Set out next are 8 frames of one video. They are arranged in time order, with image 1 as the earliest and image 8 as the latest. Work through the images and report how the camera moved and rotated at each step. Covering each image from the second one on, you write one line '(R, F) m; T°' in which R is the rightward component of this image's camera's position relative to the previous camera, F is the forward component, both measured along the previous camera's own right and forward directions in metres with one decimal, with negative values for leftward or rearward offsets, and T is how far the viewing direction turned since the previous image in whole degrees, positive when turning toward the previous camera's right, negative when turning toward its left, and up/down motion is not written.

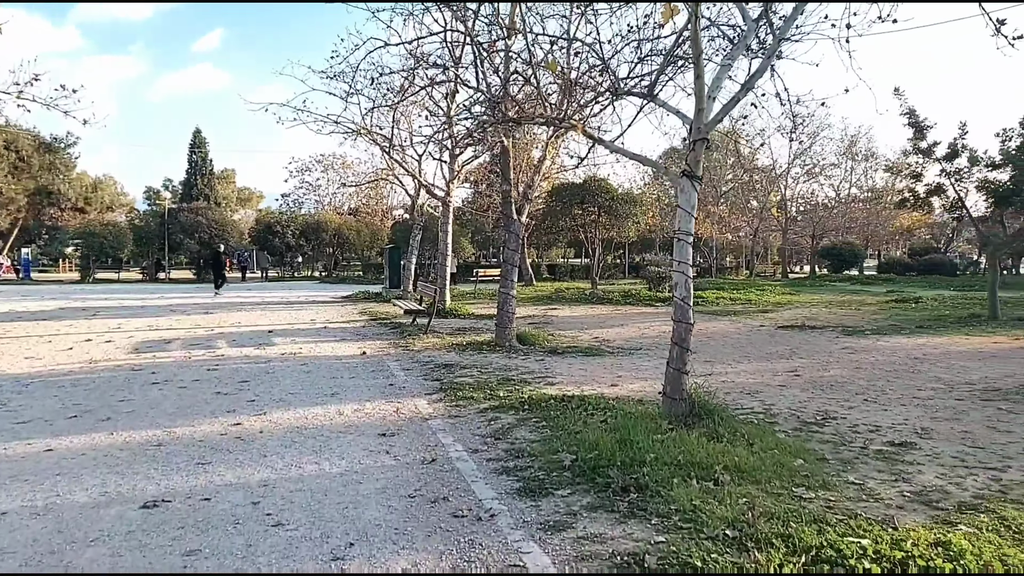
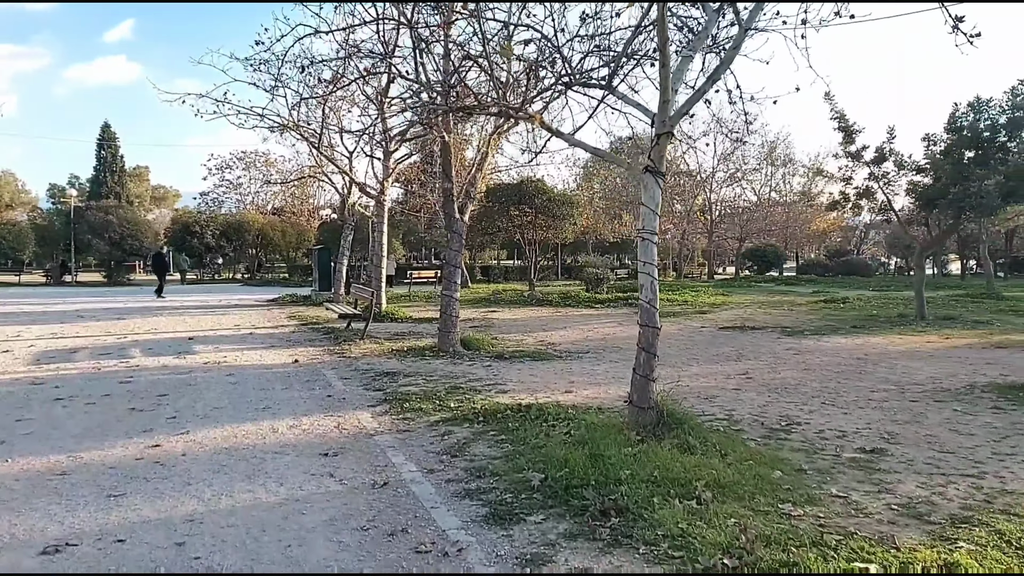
(-0.2, +0.5) m; +6°
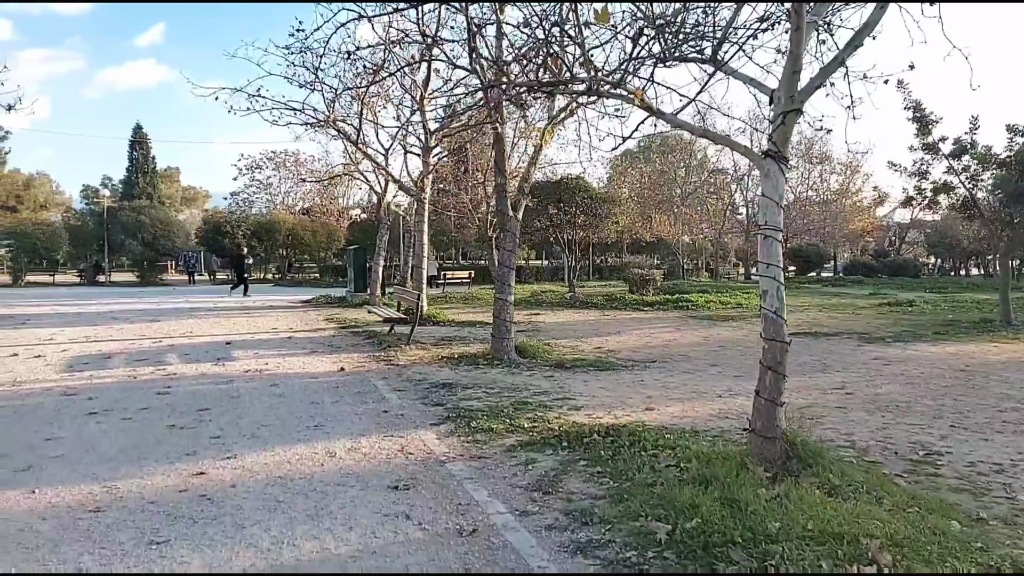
(-0.5, +0.8) m; -2°
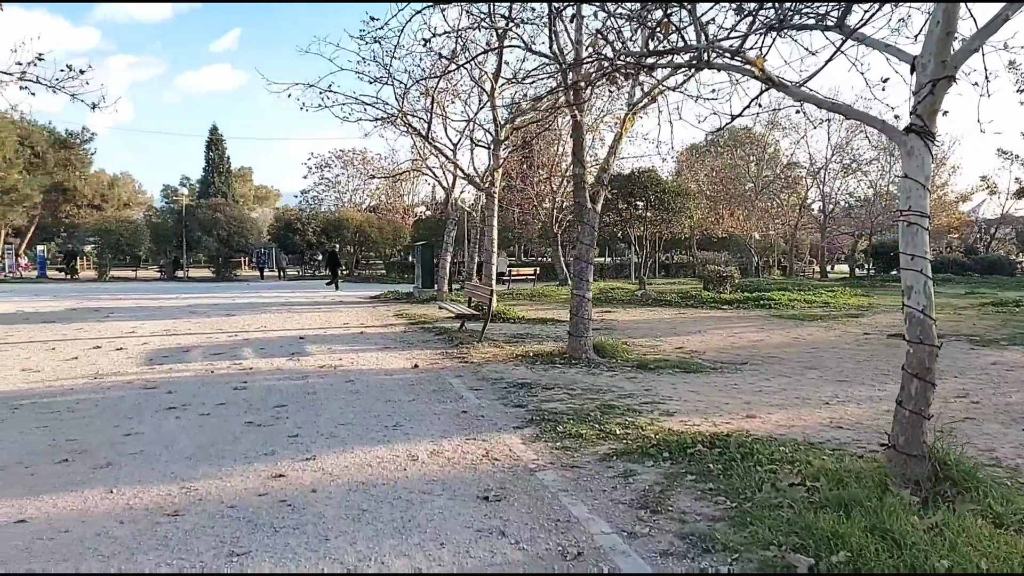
(-0.2, +0.4) m; -5°
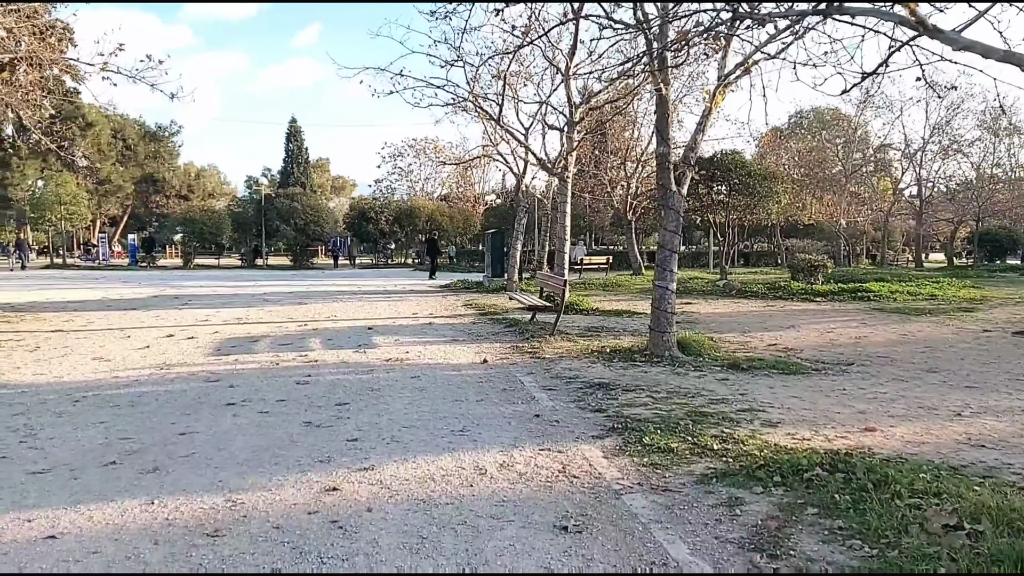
(-0.1, +0.6) m; -6°
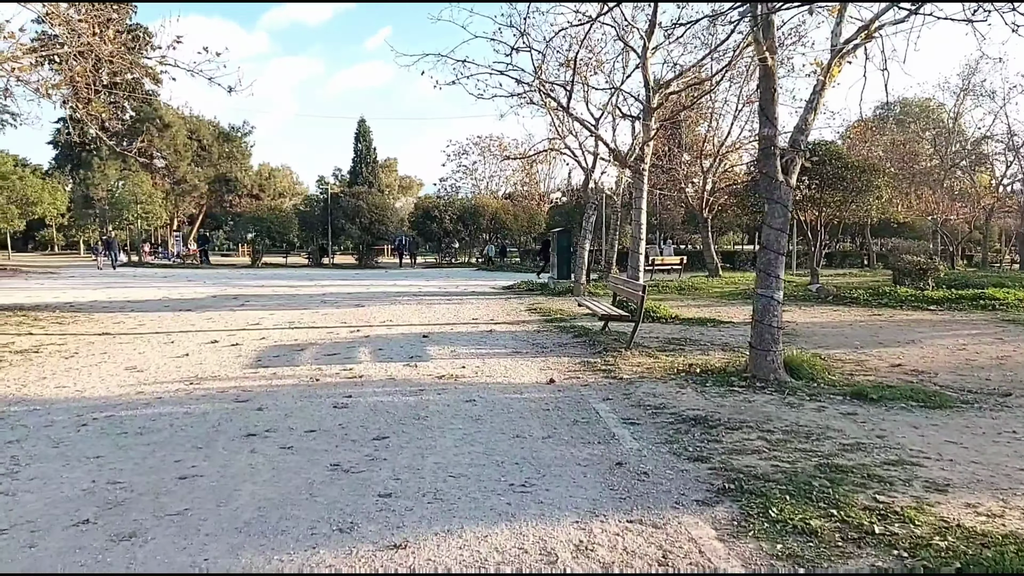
(-0.1, +1.2) m; -5°
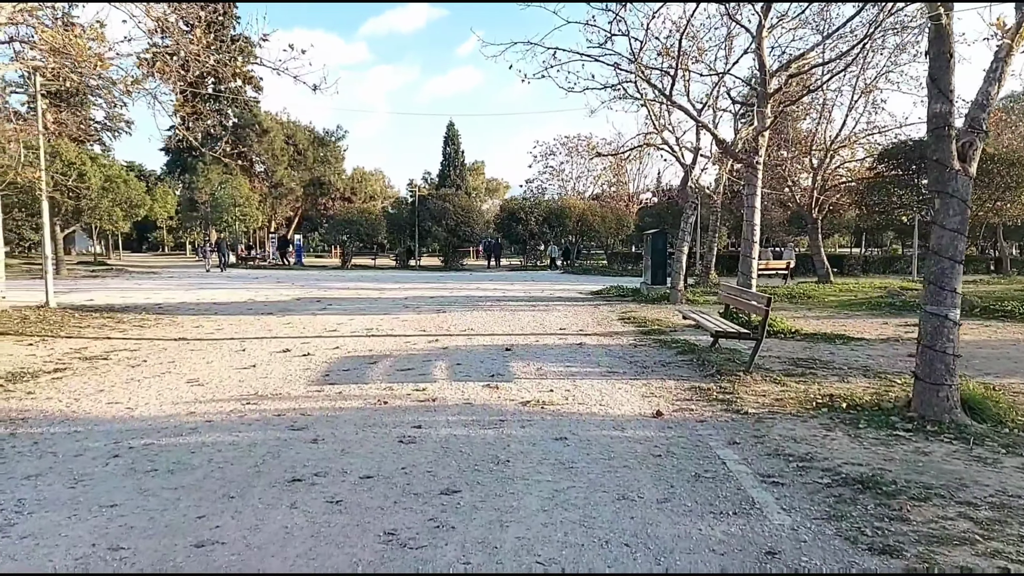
(-0.1, +1.1) m; -7°
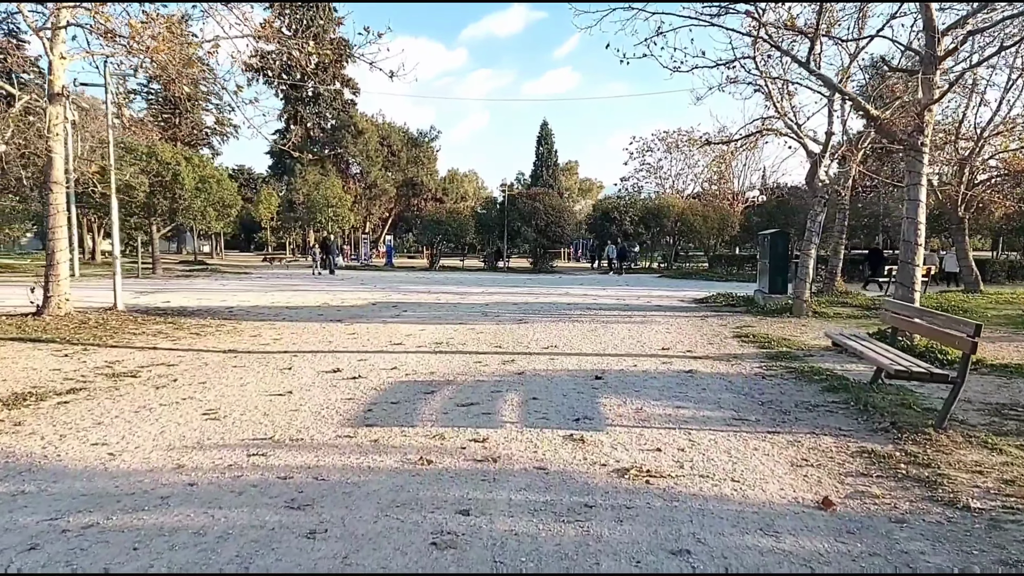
(0.0, +1.8) m; -8°
